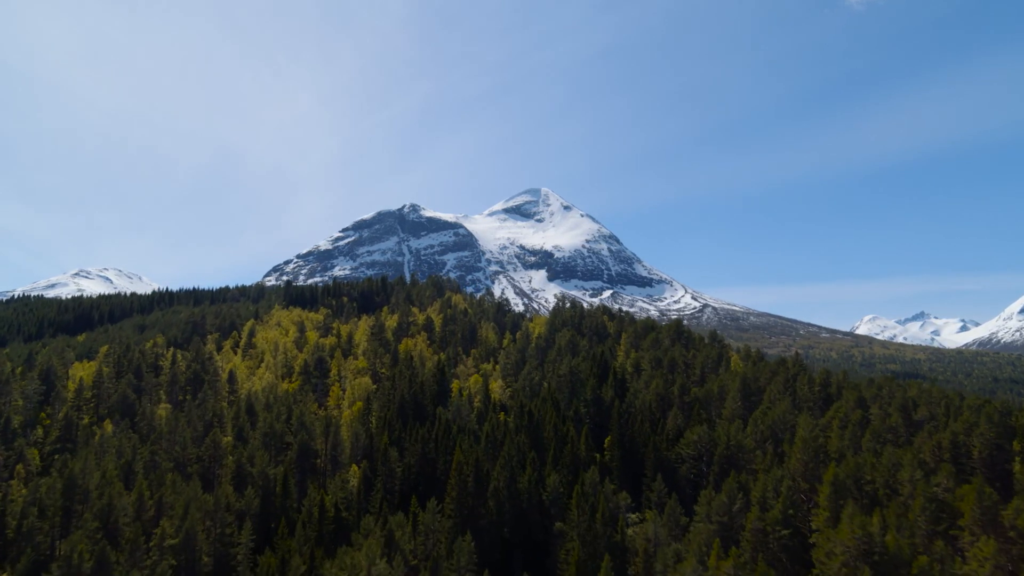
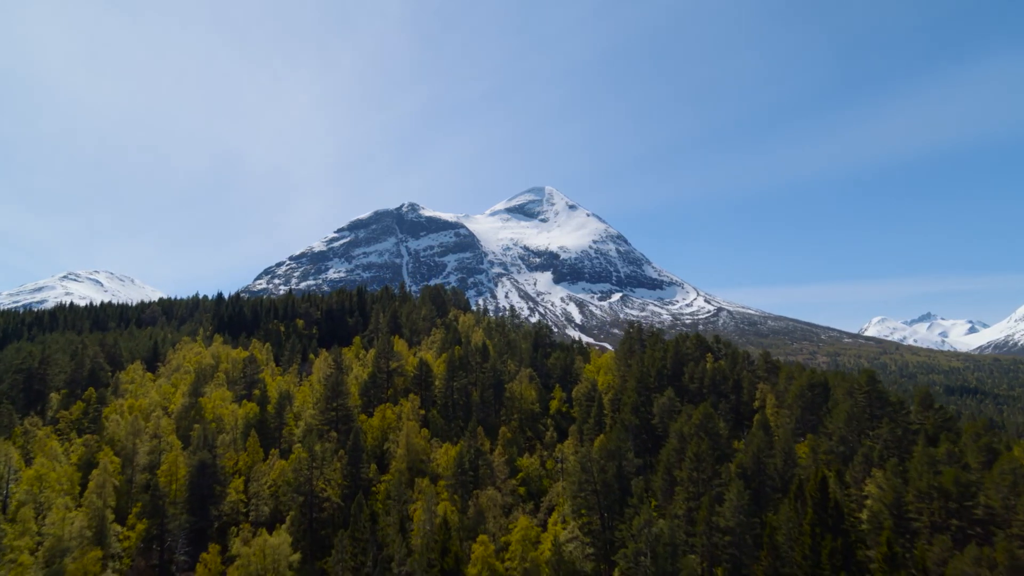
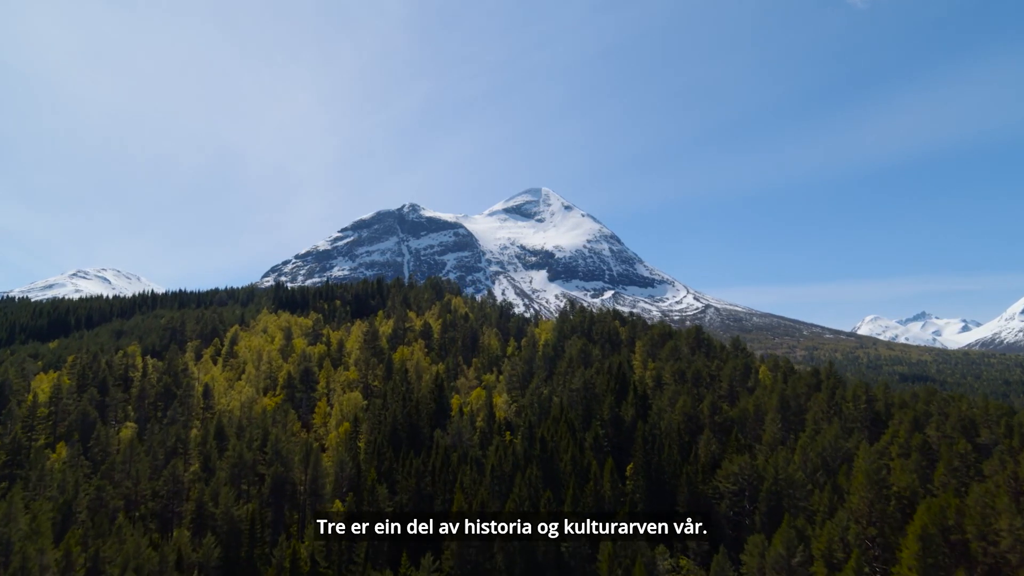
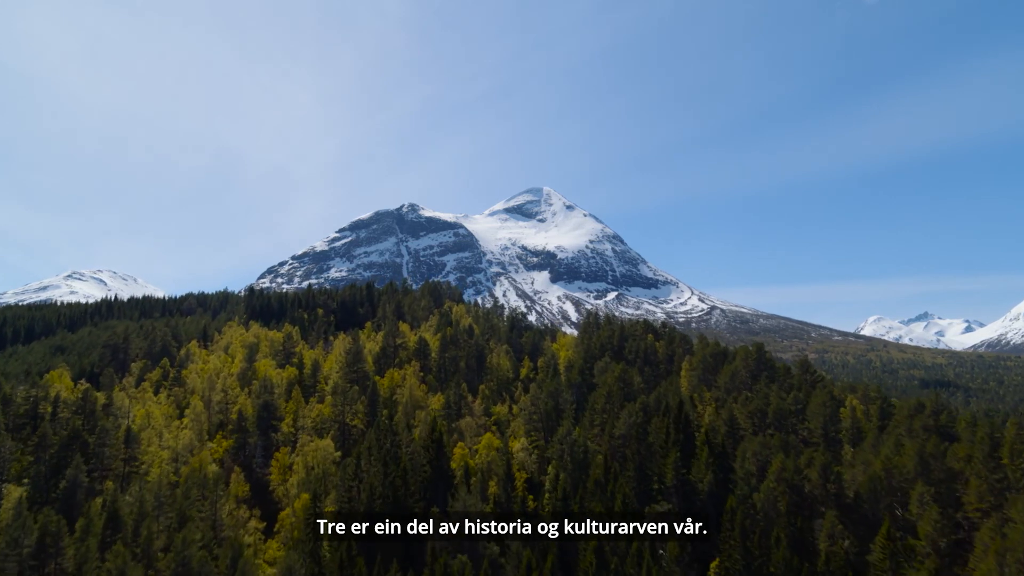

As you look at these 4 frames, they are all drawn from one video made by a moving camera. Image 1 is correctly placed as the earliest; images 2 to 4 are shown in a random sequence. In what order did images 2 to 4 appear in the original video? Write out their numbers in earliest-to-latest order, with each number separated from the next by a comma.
3, 4, 2
